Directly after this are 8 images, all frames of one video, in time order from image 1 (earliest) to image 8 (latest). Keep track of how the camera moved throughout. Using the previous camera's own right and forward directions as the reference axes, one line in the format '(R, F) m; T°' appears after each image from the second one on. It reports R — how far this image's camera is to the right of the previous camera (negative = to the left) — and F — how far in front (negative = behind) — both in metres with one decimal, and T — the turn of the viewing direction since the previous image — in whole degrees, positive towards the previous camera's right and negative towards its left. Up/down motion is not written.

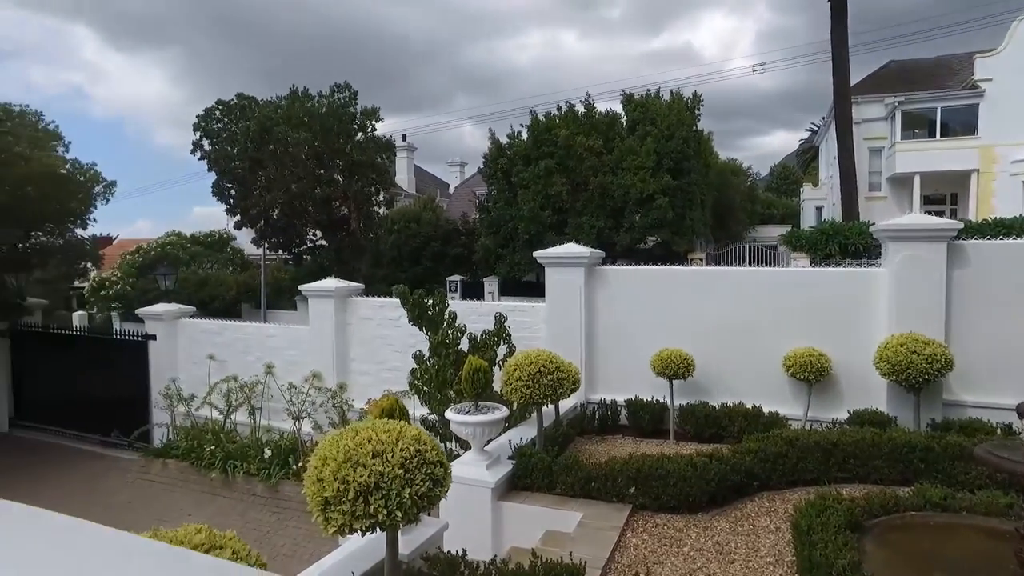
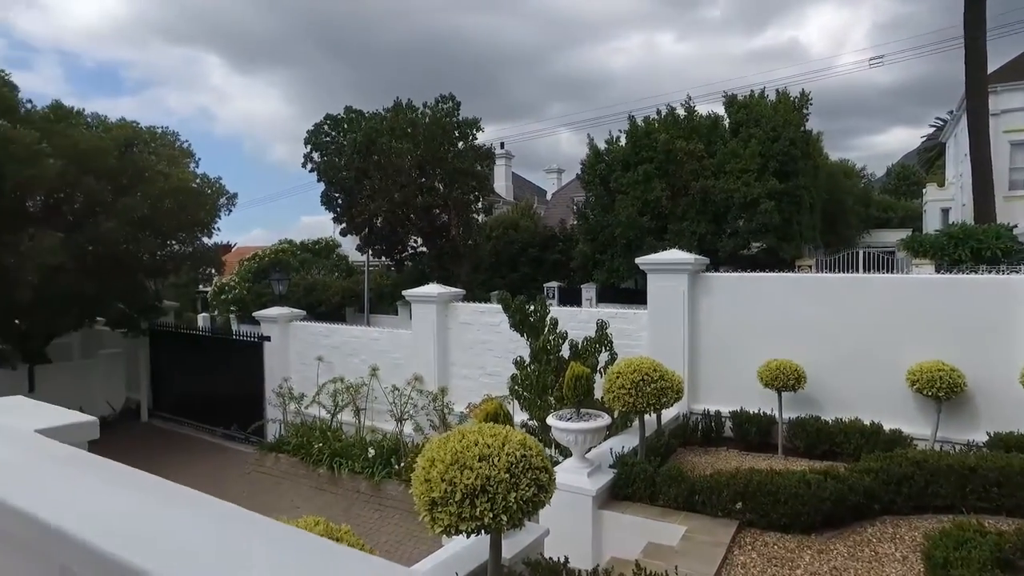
(0.0, 0.0) m; -8°
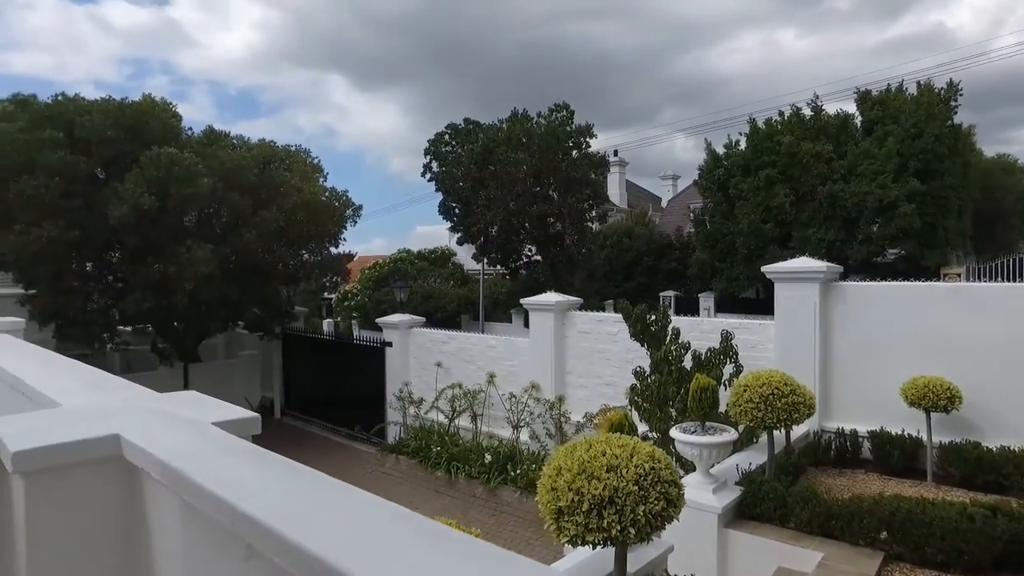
(-0.1, 0.0) m; -9°
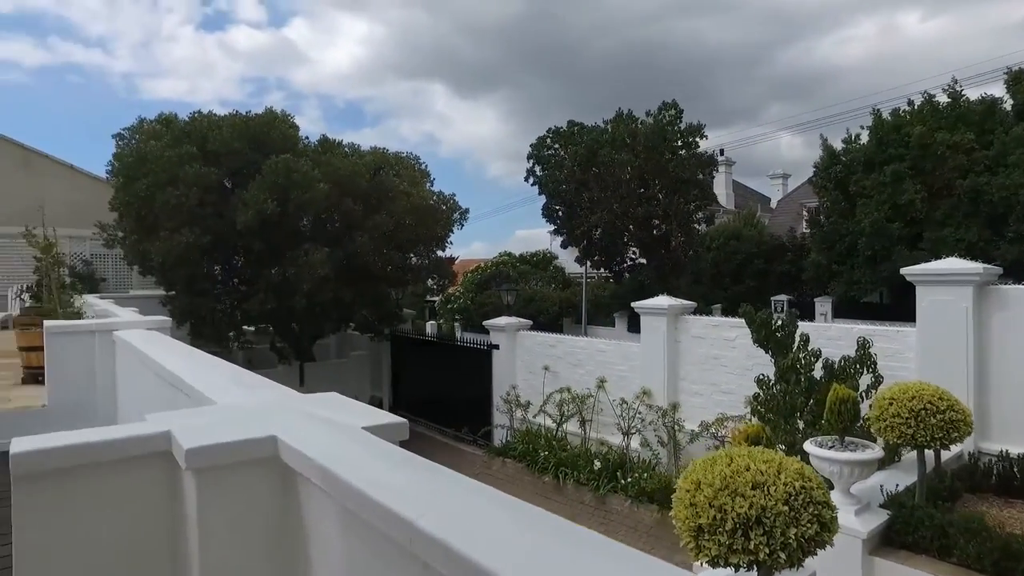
(-0.1, +0.1) m; -8°
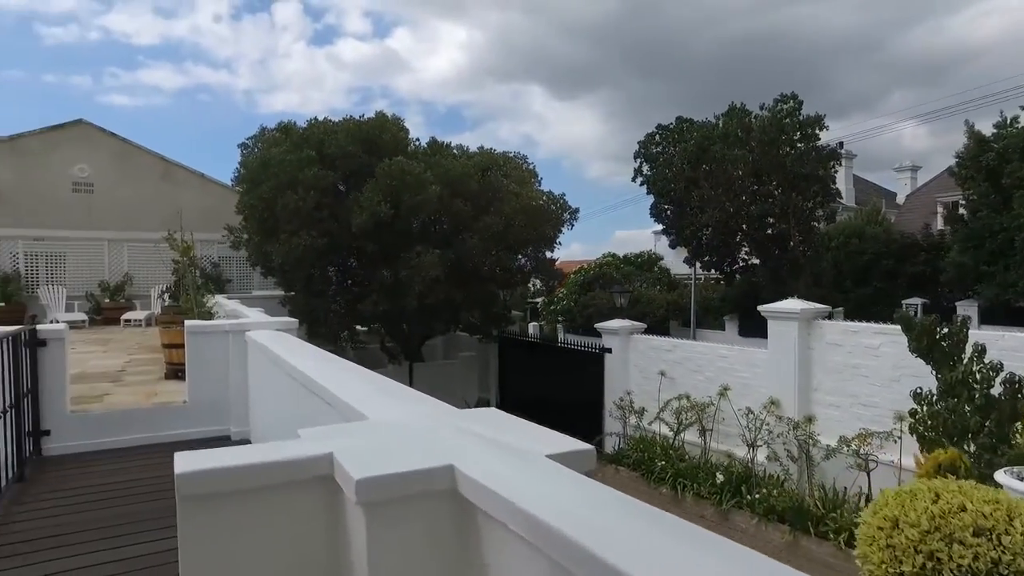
(-0.2, +0.2) m; -8°
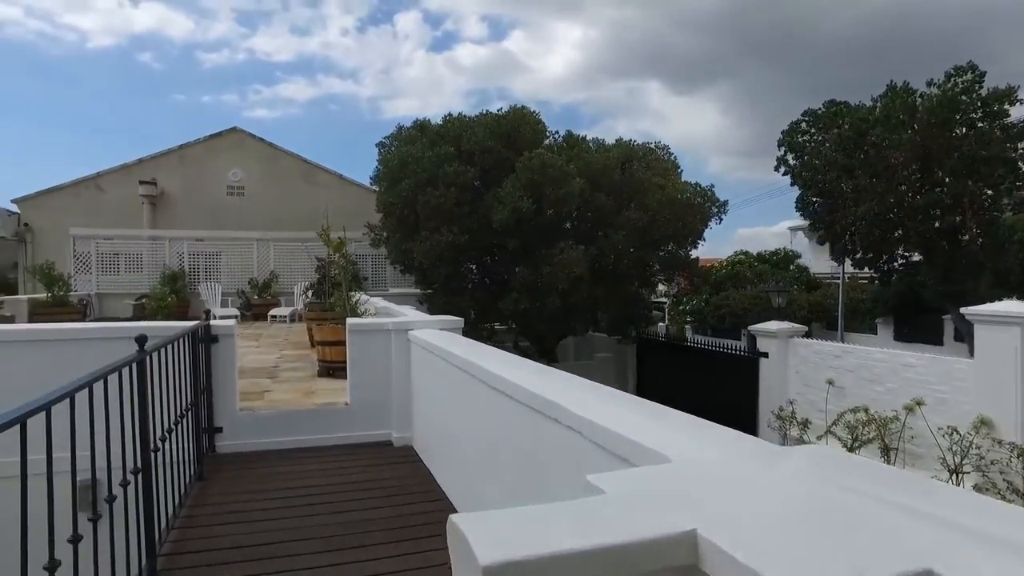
(-0.4, +0.4) m; -10°
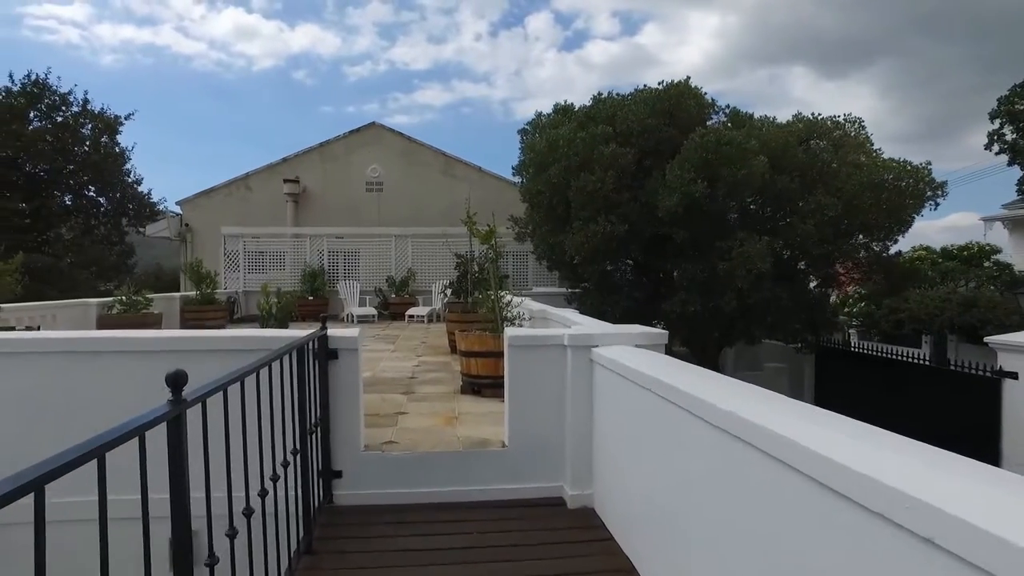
(-0.4, +1.3) m; -11°
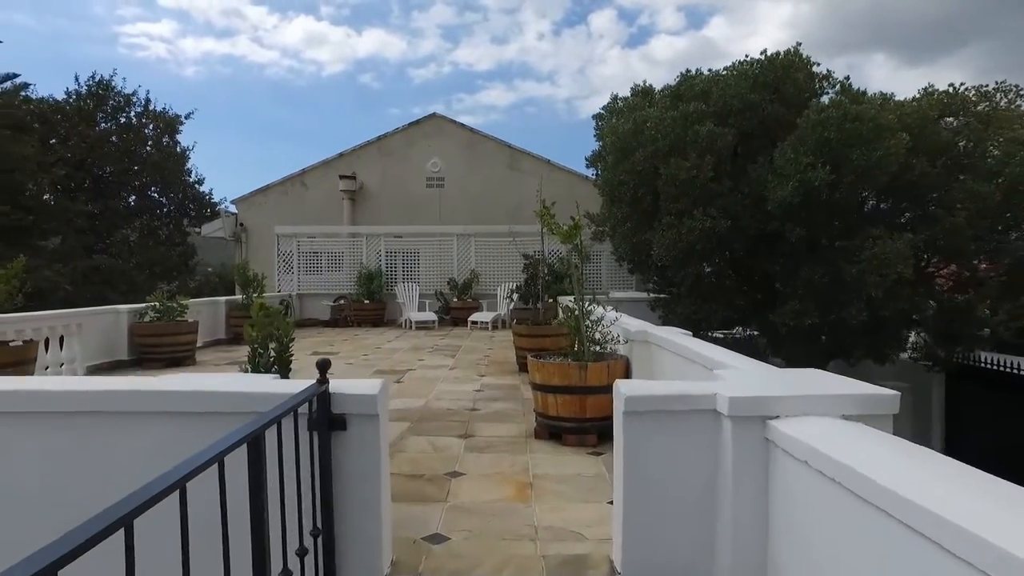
(-0.2, +1.3) m; -5°
